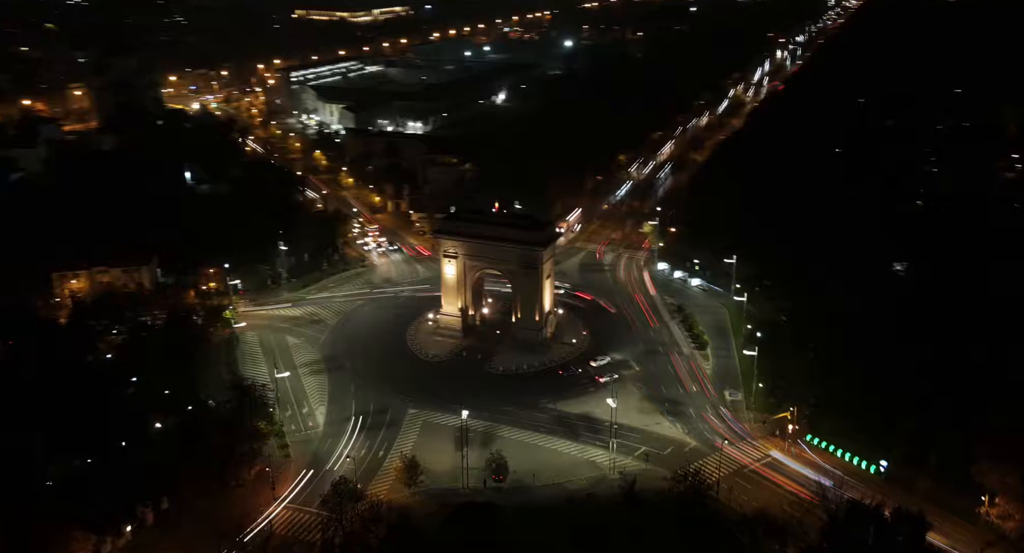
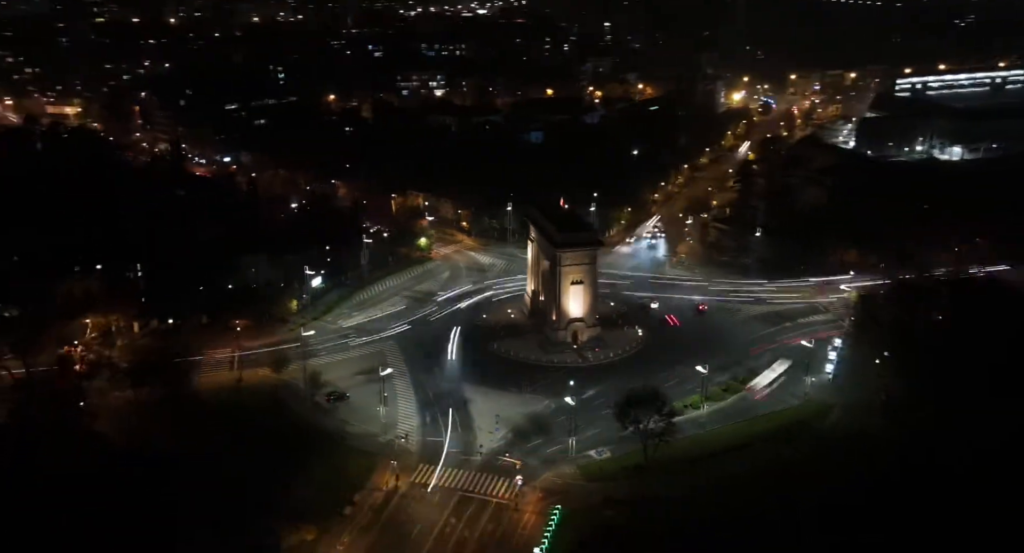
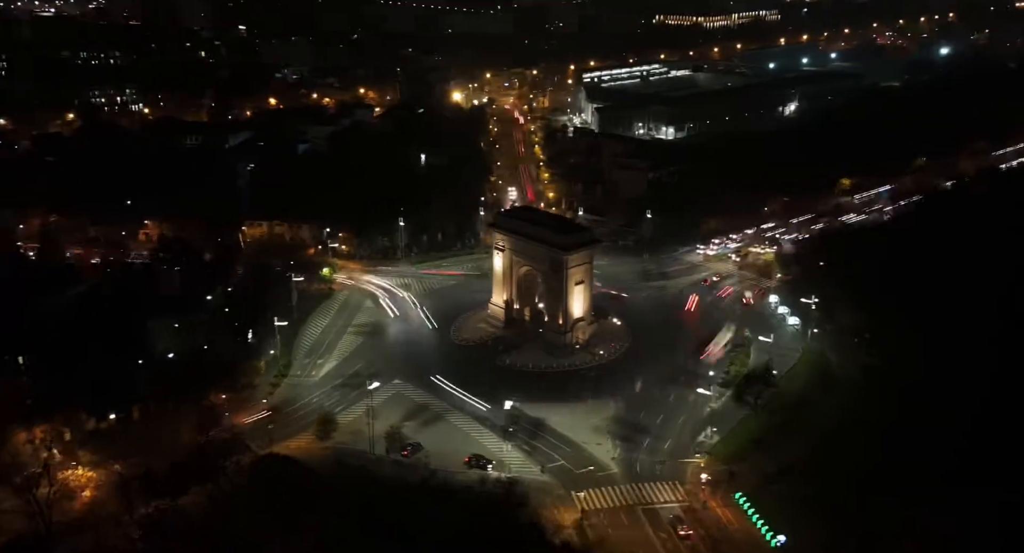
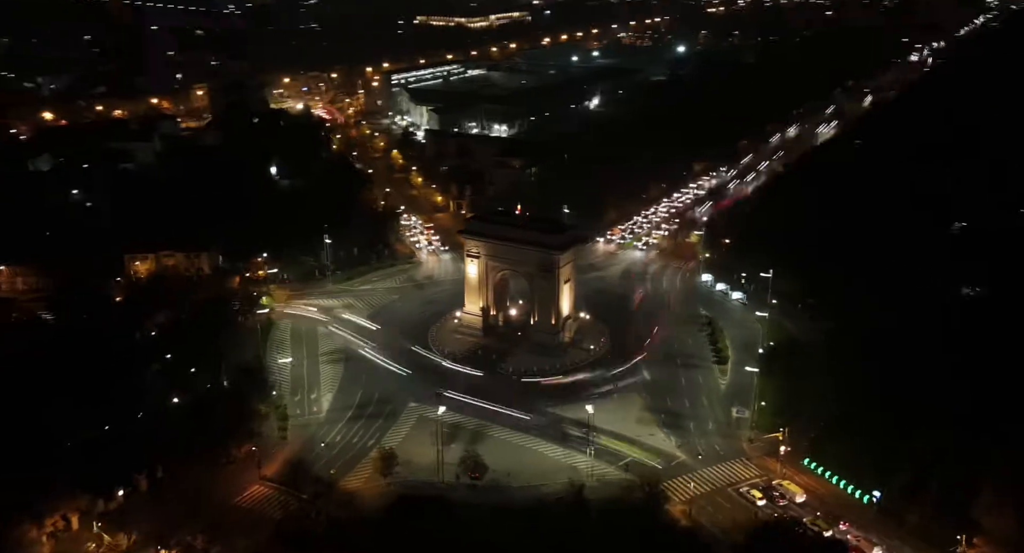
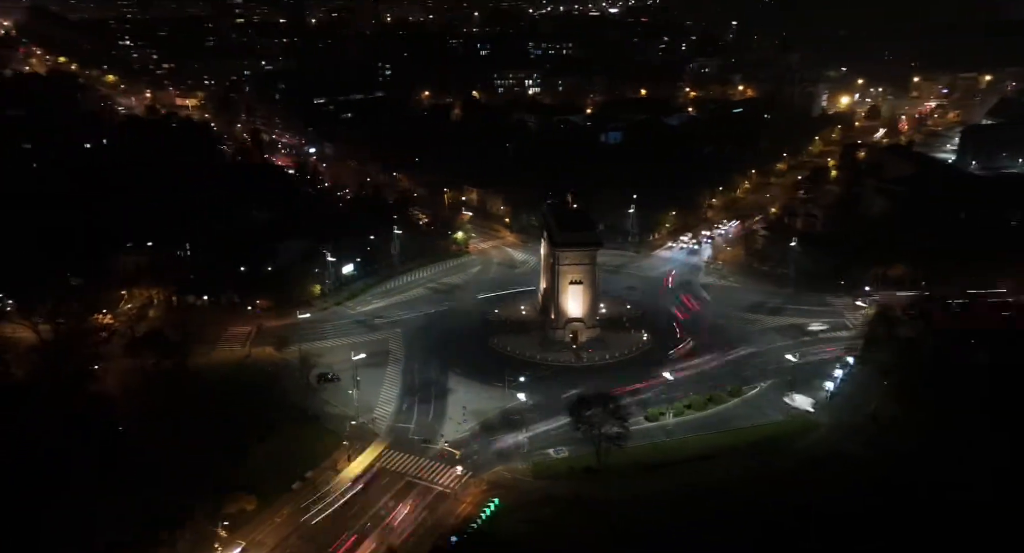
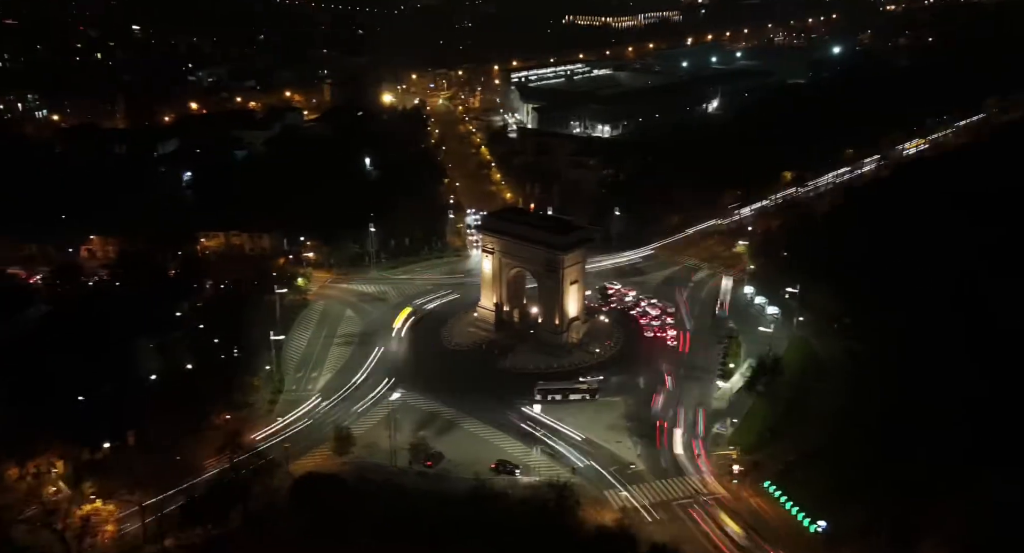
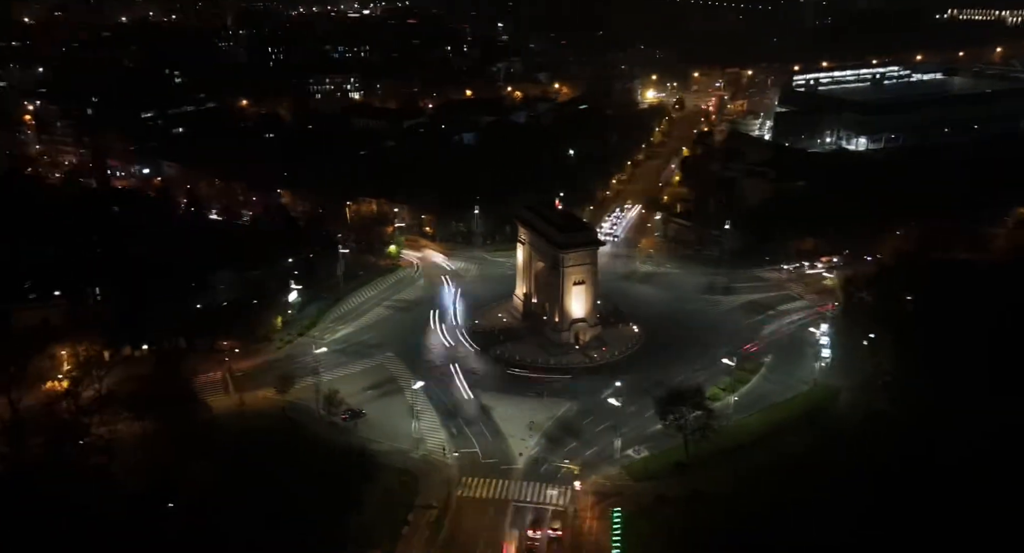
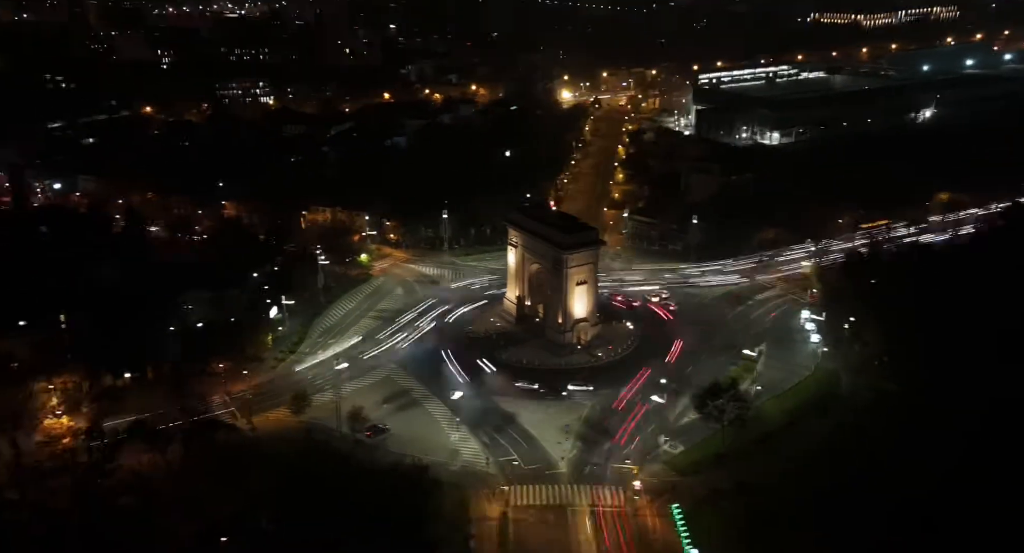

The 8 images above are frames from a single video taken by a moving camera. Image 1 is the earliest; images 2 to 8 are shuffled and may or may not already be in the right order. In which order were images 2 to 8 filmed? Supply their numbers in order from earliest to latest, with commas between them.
4, 6, 3, 8, 7, 2, 5
